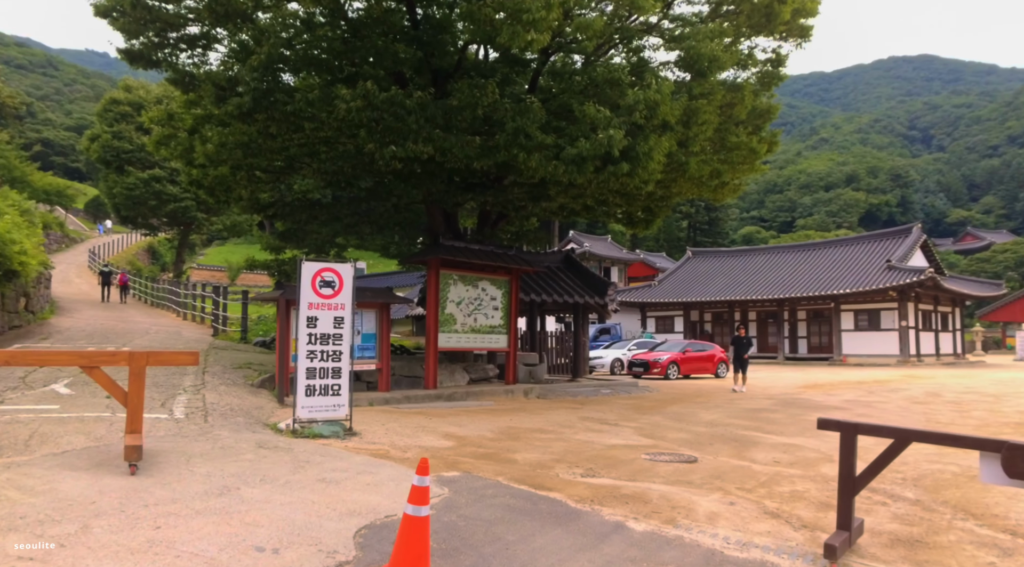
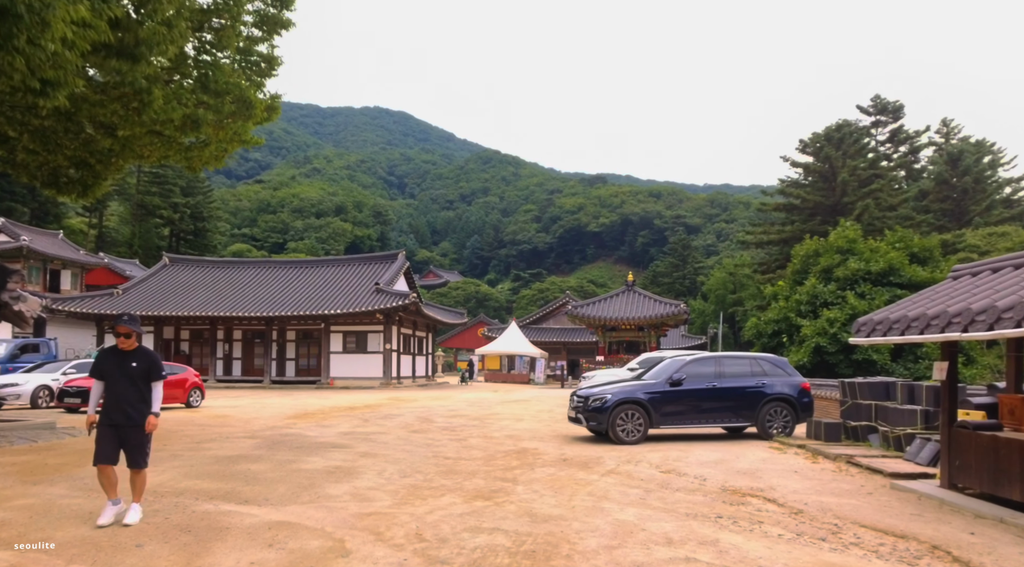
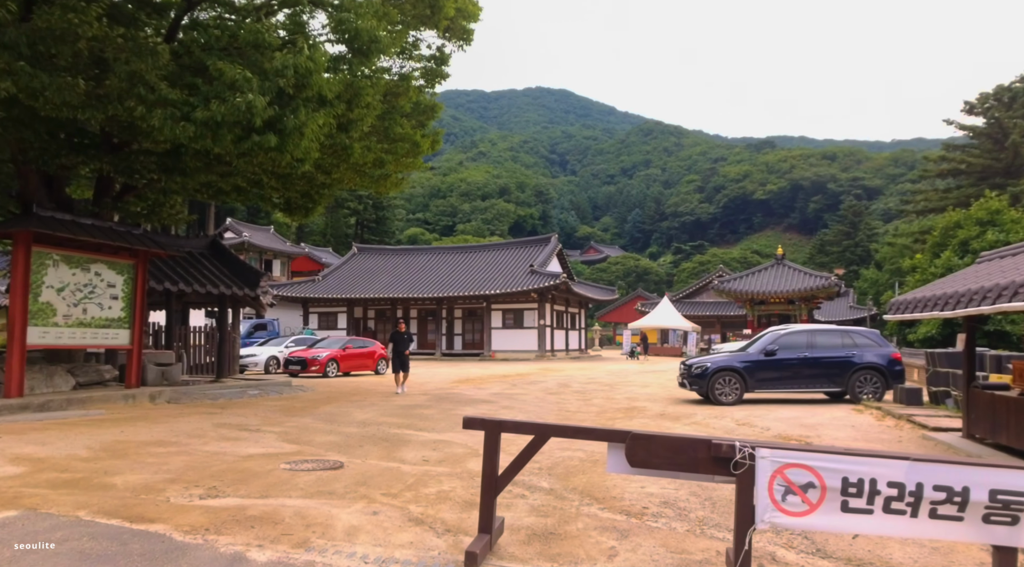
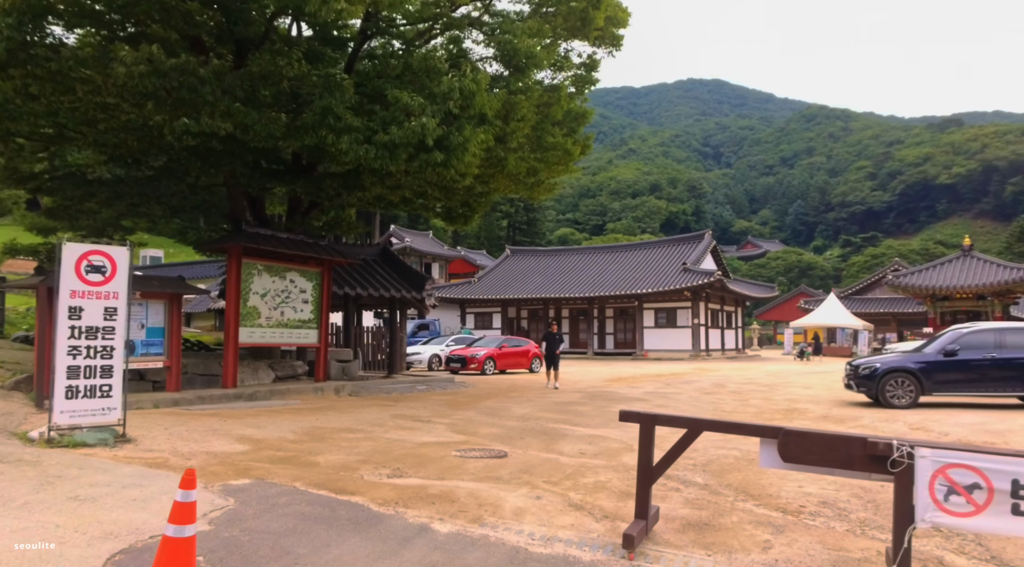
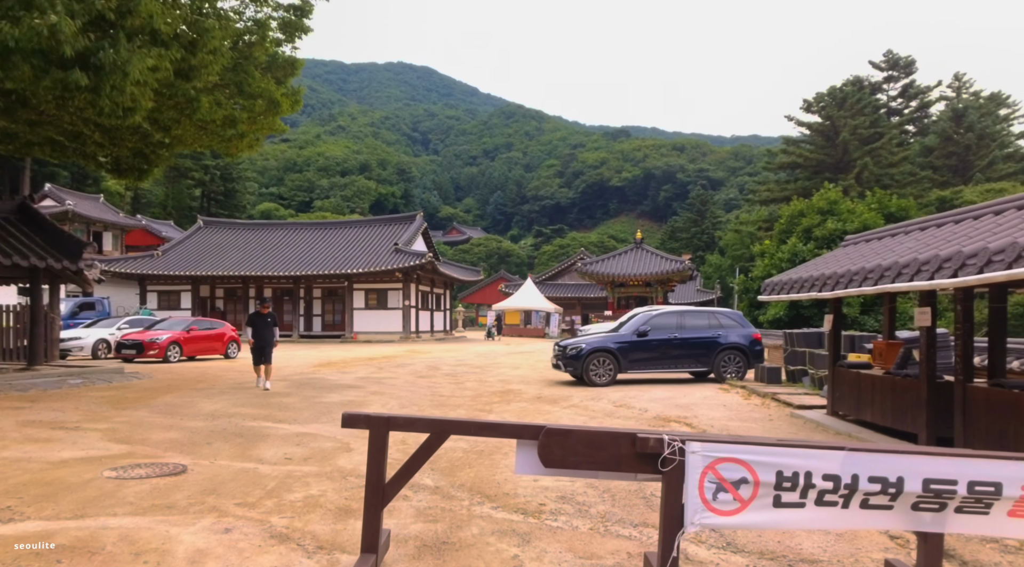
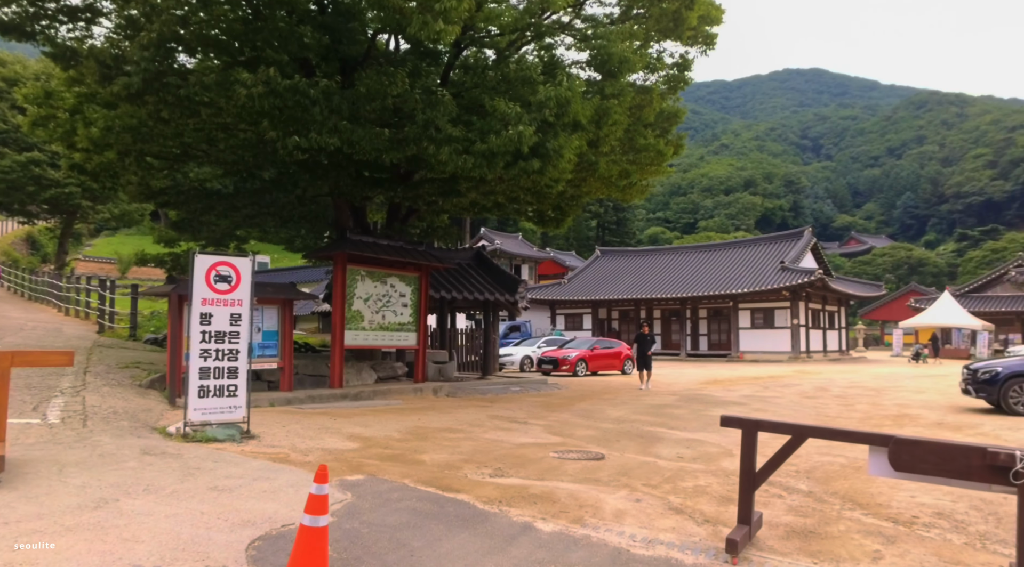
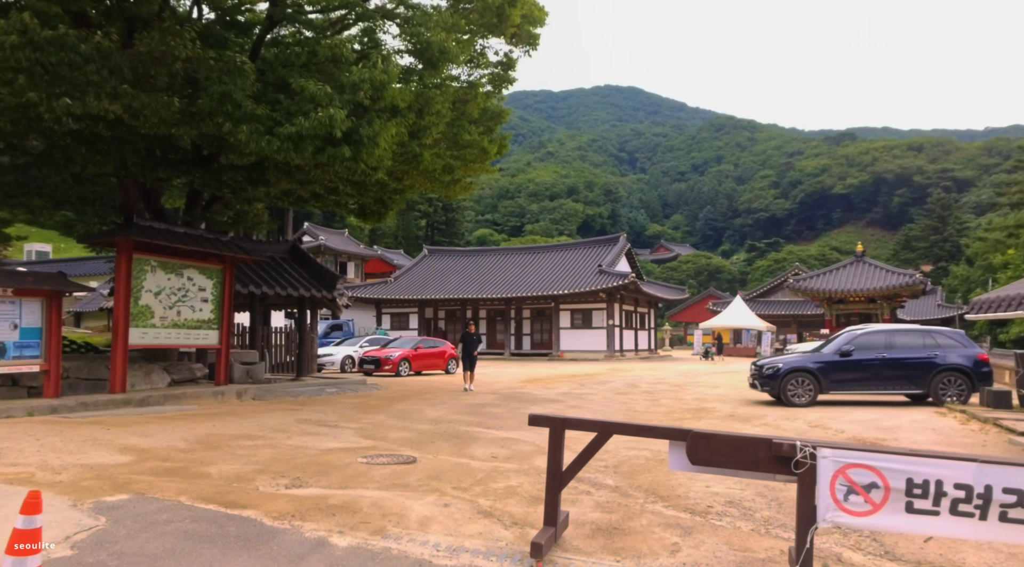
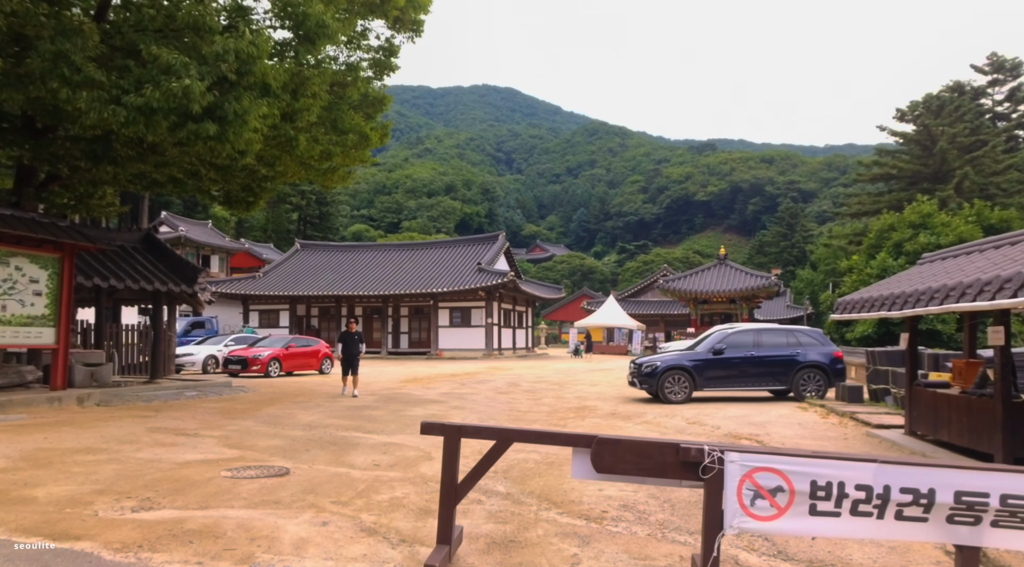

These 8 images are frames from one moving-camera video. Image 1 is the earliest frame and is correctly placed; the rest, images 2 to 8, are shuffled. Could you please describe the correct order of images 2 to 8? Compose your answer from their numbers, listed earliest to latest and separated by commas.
6, 4, 7, 3, 8, 5, 2
